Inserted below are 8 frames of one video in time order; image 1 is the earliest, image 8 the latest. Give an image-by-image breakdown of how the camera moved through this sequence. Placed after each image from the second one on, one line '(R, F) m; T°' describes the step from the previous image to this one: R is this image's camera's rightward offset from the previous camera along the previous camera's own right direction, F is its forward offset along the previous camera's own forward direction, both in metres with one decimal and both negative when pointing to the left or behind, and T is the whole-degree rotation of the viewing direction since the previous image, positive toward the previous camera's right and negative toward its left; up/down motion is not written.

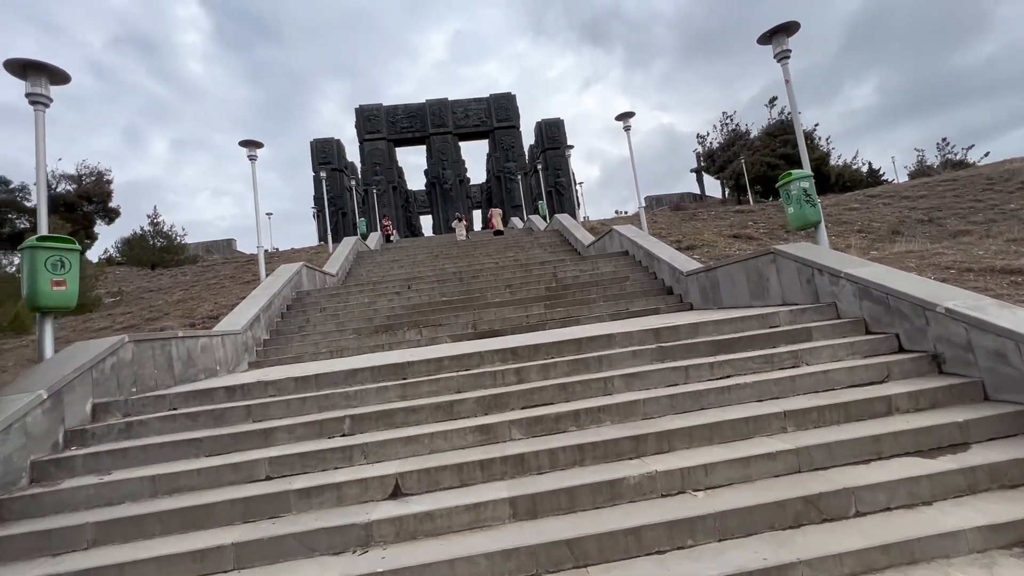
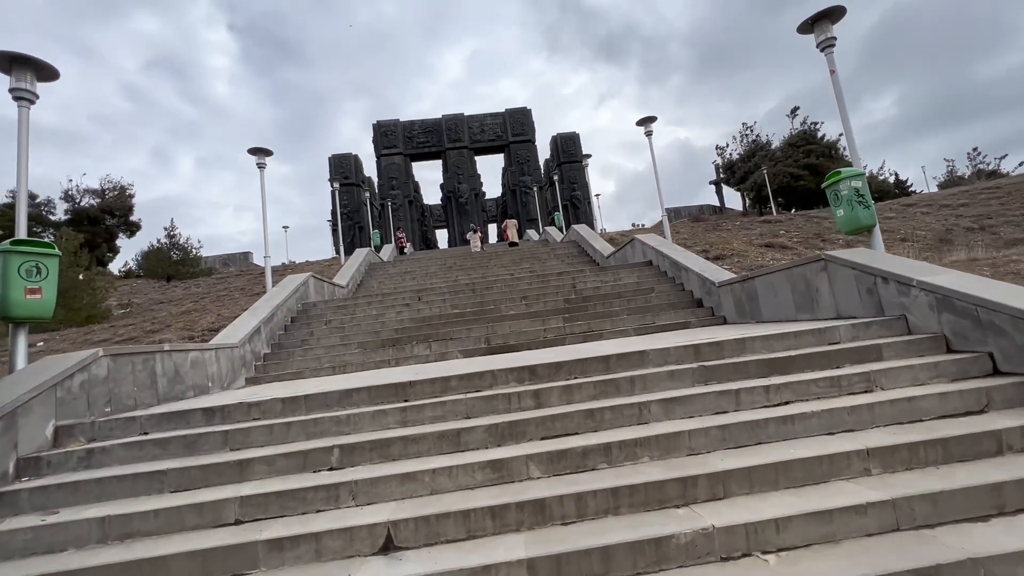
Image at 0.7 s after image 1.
(0.0, +0.6) m; -2°
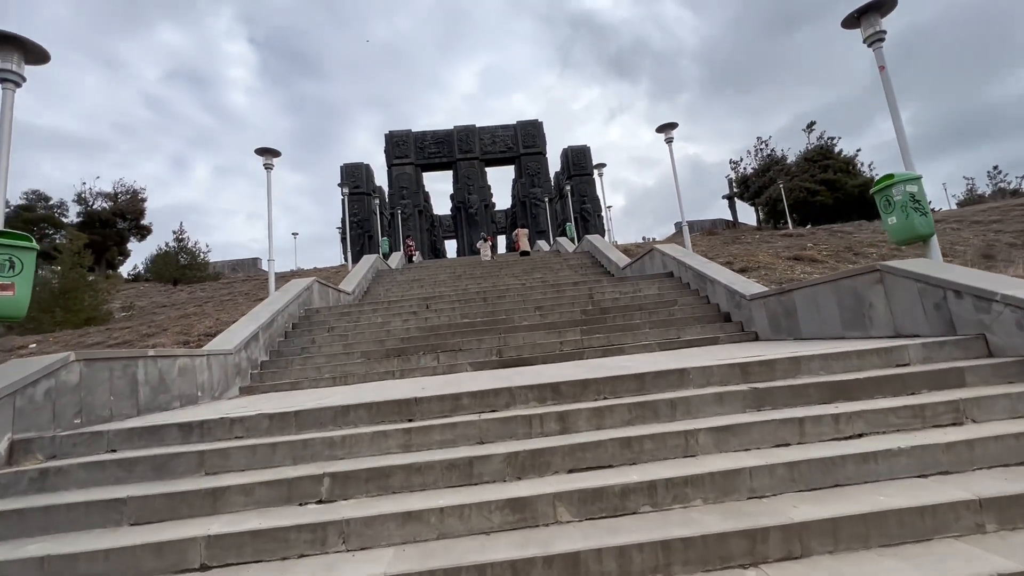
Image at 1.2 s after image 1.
(-0.1, +0.5) m; -1°
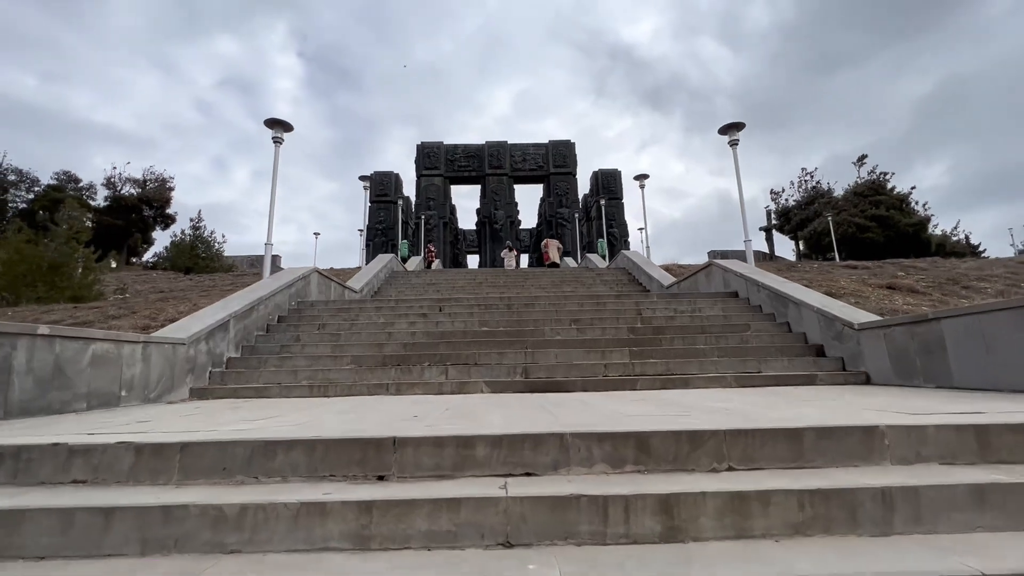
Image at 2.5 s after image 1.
(-0.2, +1.5) m; -2°
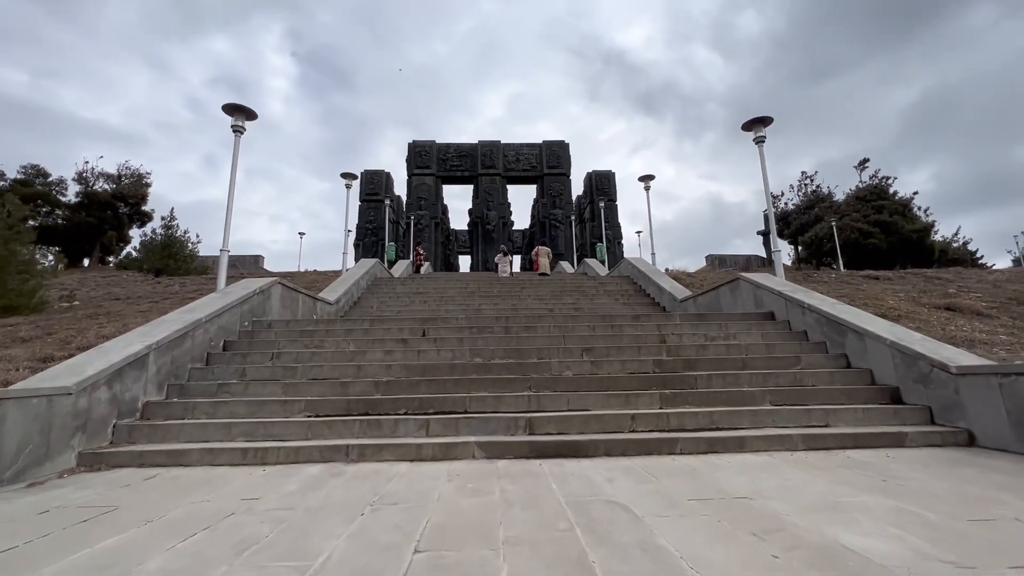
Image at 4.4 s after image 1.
(-0.1, +1.2) m; +1°
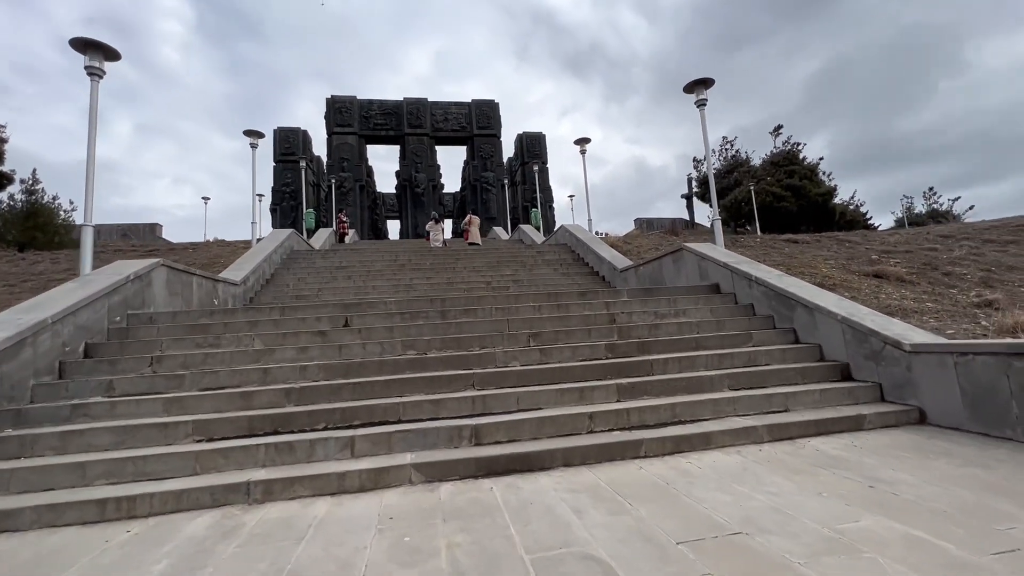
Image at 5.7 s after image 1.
(0.0, +0.7) m; +8°
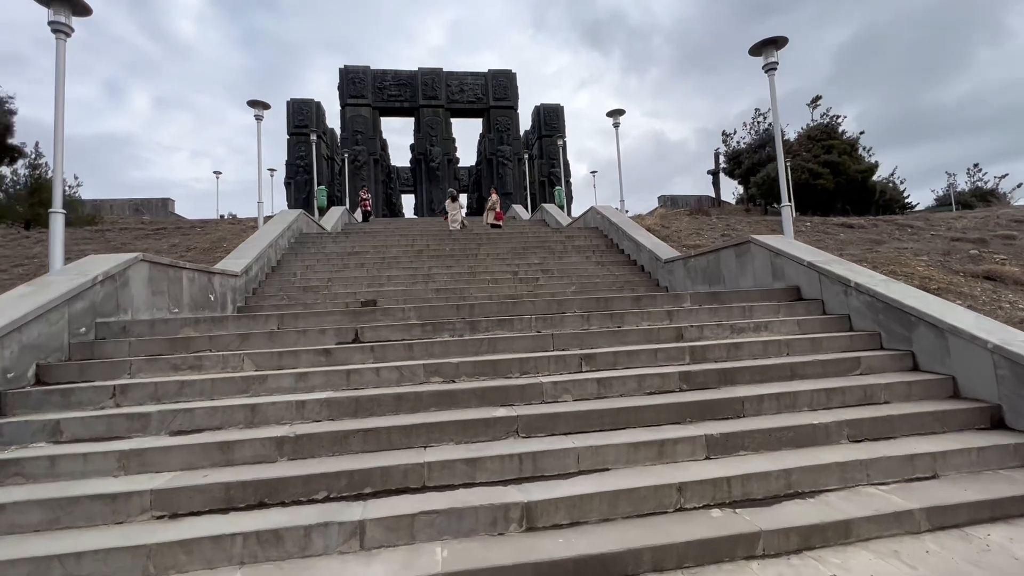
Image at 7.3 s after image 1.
(-0.3, +1.0) m; -2°
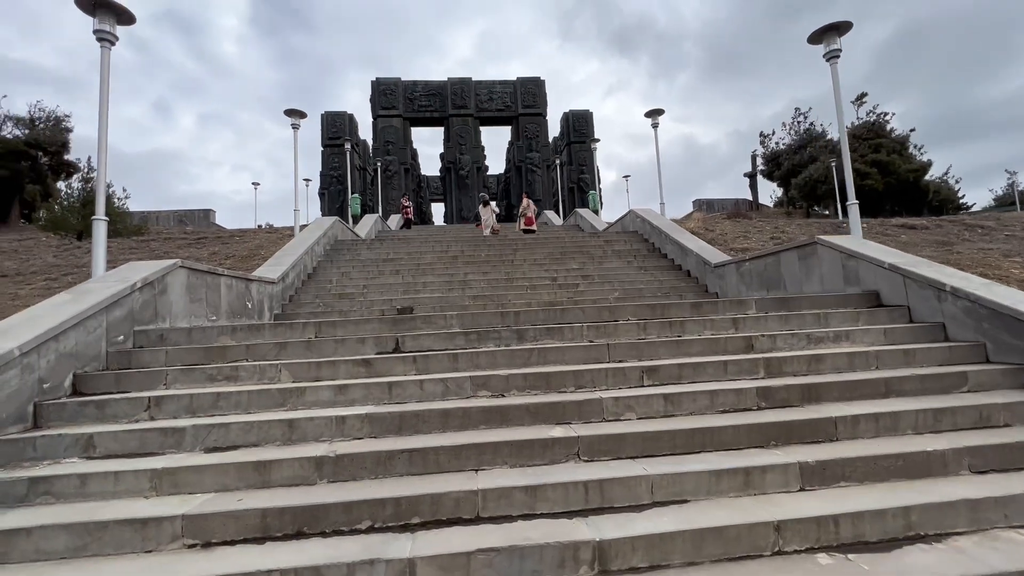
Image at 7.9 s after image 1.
(-0.2, +0.3) m; -3°
